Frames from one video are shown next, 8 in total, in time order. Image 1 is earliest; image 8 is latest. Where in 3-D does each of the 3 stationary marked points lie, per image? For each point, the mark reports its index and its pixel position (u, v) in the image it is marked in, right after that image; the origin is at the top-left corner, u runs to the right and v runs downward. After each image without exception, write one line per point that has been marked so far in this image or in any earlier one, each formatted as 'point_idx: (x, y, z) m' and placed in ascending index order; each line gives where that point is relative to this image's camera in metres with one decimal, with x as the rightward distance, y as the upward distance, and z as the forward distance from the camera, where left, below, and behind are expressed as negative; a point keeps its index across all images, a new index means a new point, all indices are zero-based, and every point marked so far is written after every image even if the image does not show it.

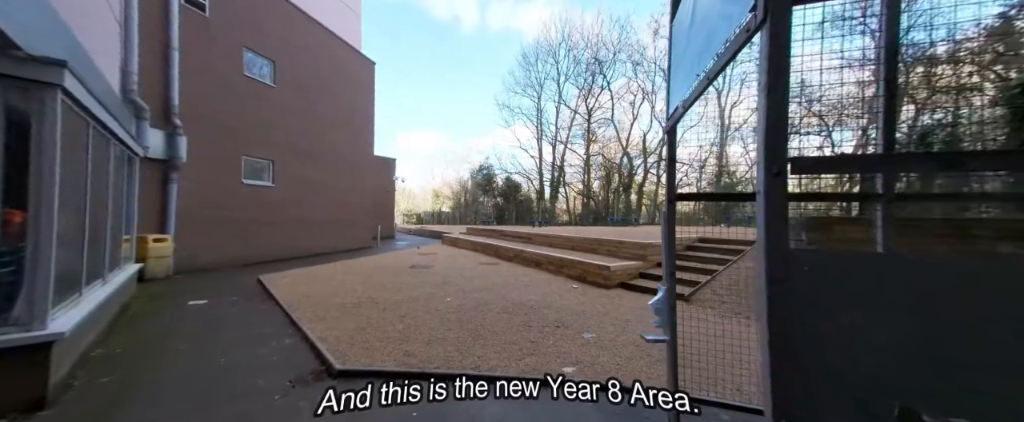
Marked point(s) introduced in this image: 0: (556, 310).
0: (+0.6, -1.2, +3.6) m
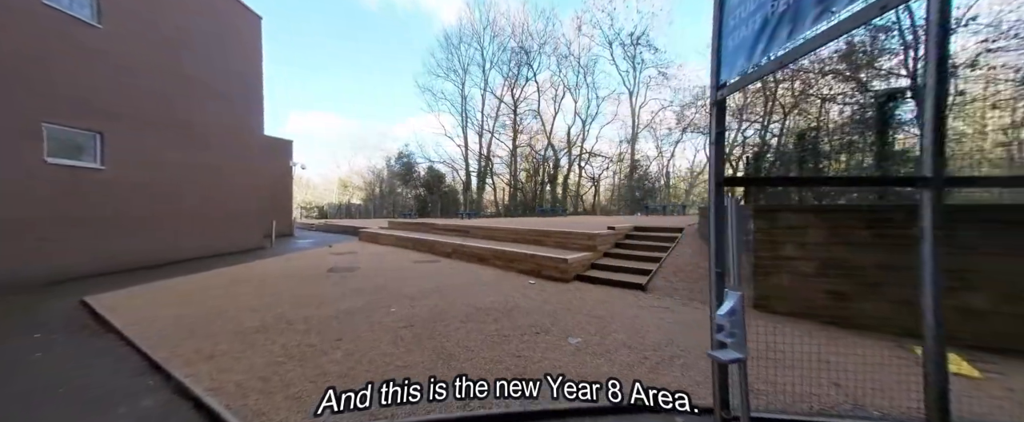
0: (+0.2, -1.1, +3.3) m
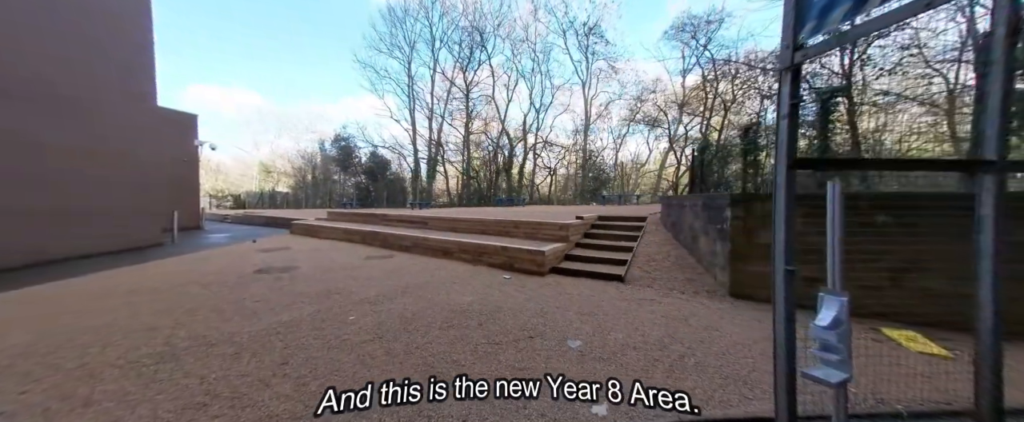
0: (0.0, -1.0, +3.0) m
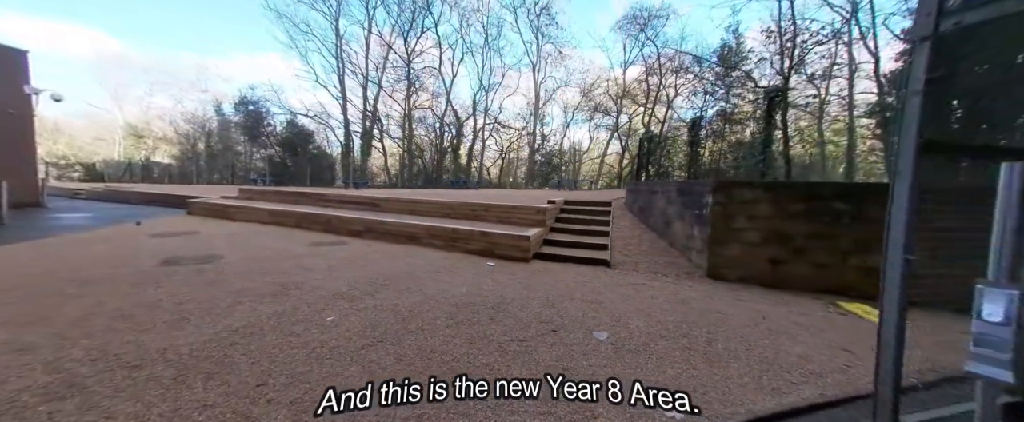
0: (+0.1, -0.9, +2.8) m
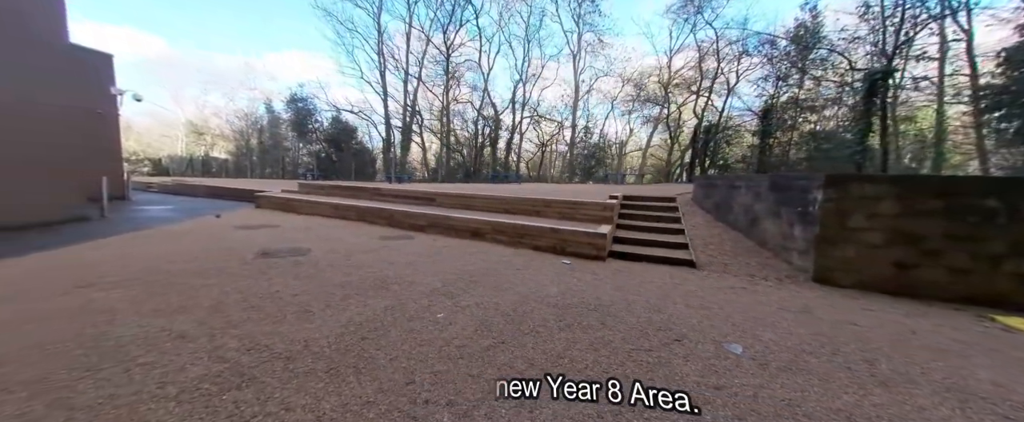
0: (+1.0, -0.9, +2.7) m
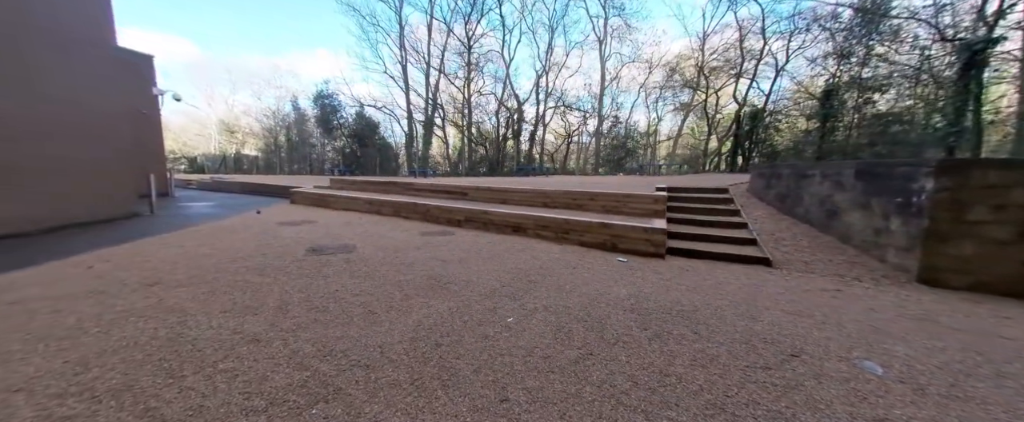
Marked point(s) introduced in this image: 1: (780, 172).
0: (+1.6, -0.8, +2.4) m
1: (+5.3, +0.8, +5.8) m
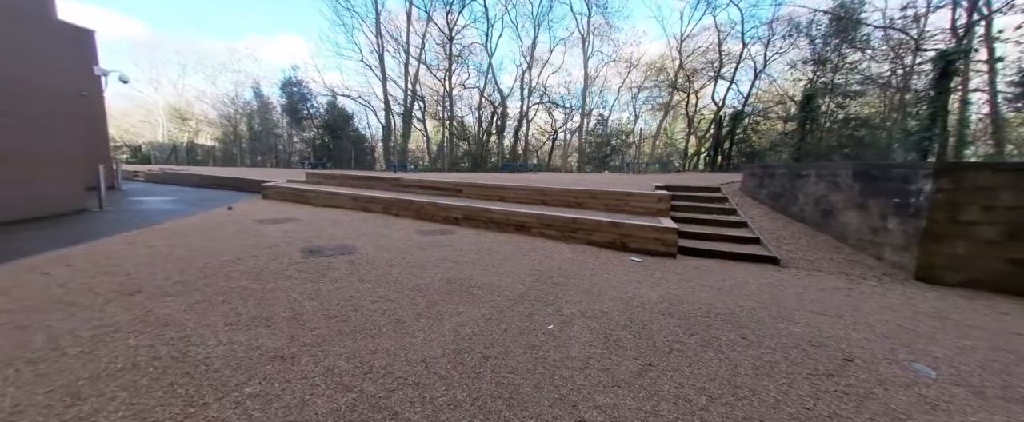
0: (+1.9, -0.8, +2.4) m
1: (+5.3, +0.8, +6.1) m
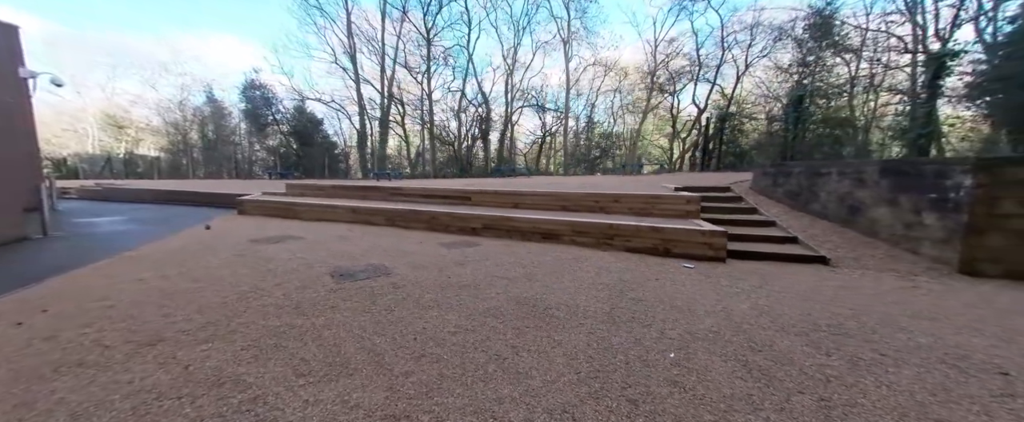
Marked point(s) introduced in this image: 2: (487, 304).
0: (+2.7, -0.9, +2.3) m
1: (+5.8, +0.8, +6.2) m
2: (-0.3, -0.9, +2.8) m
